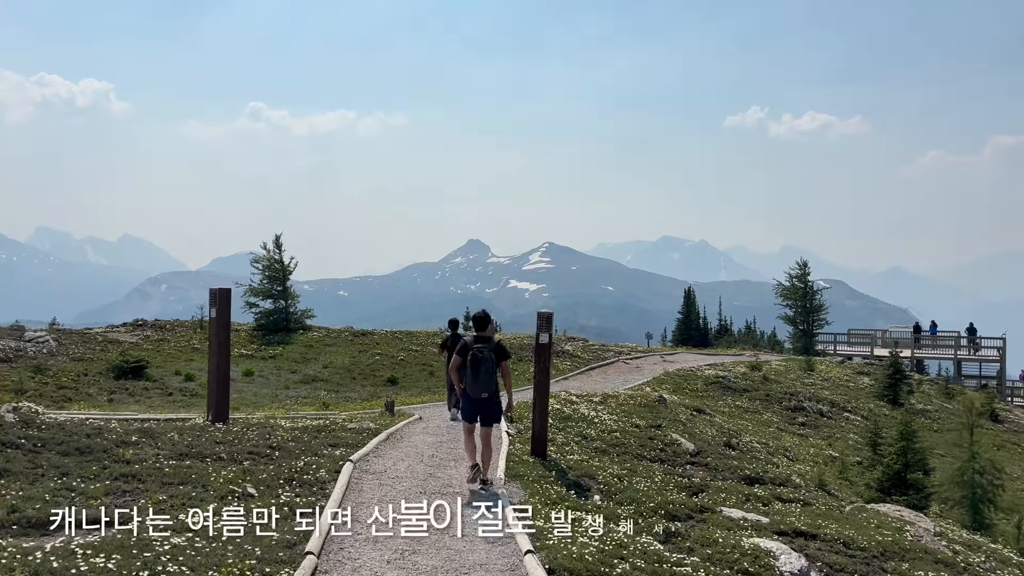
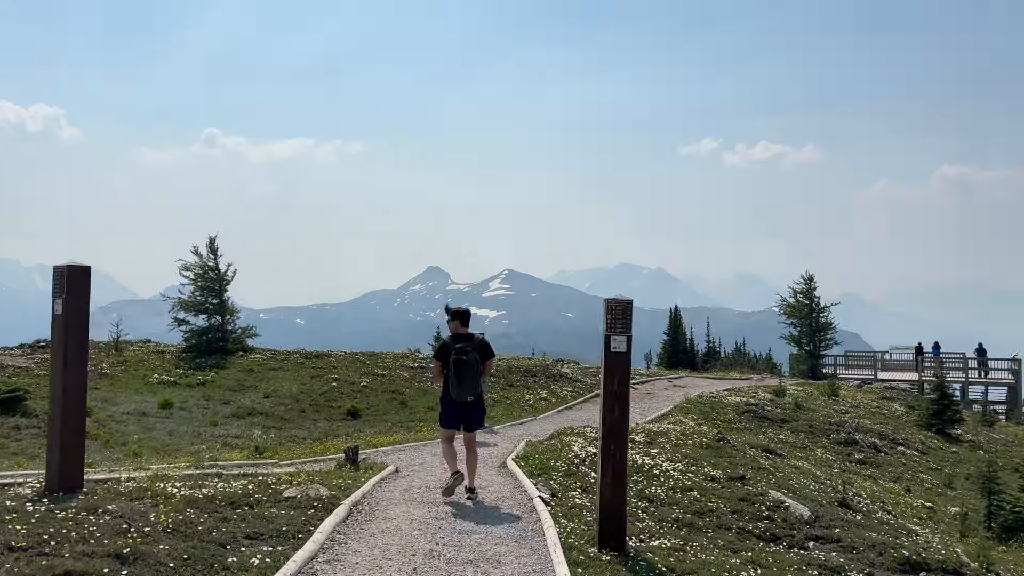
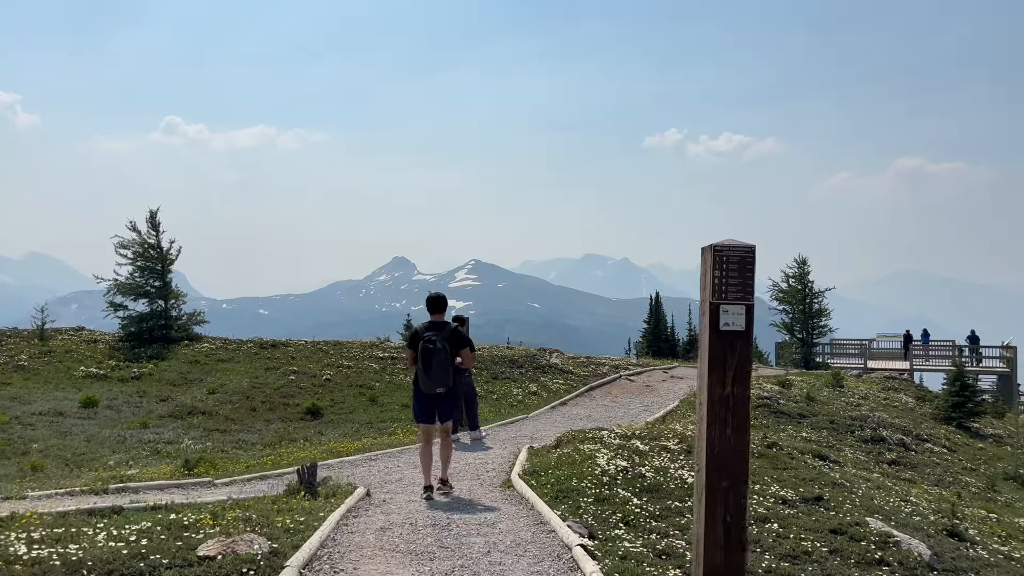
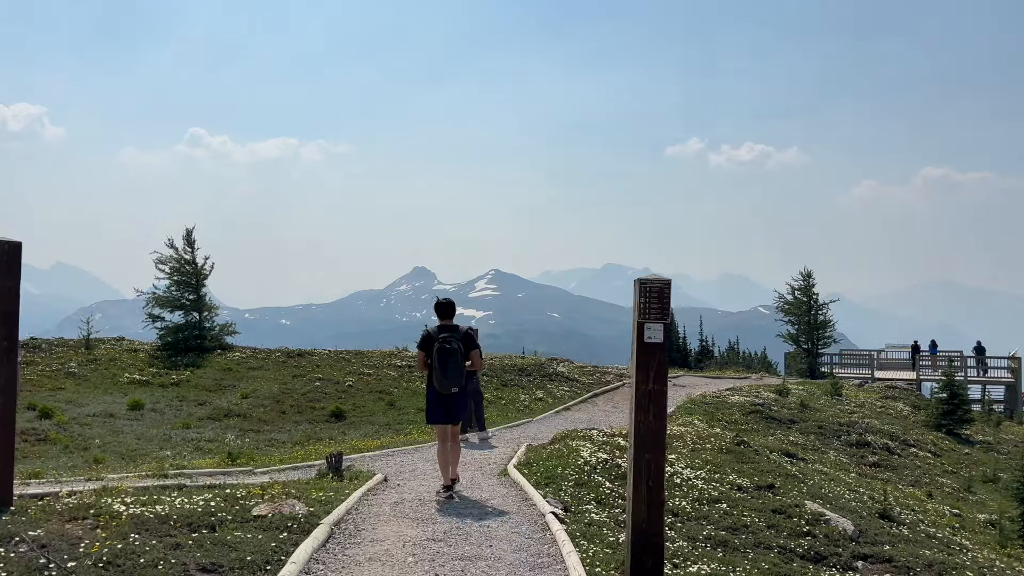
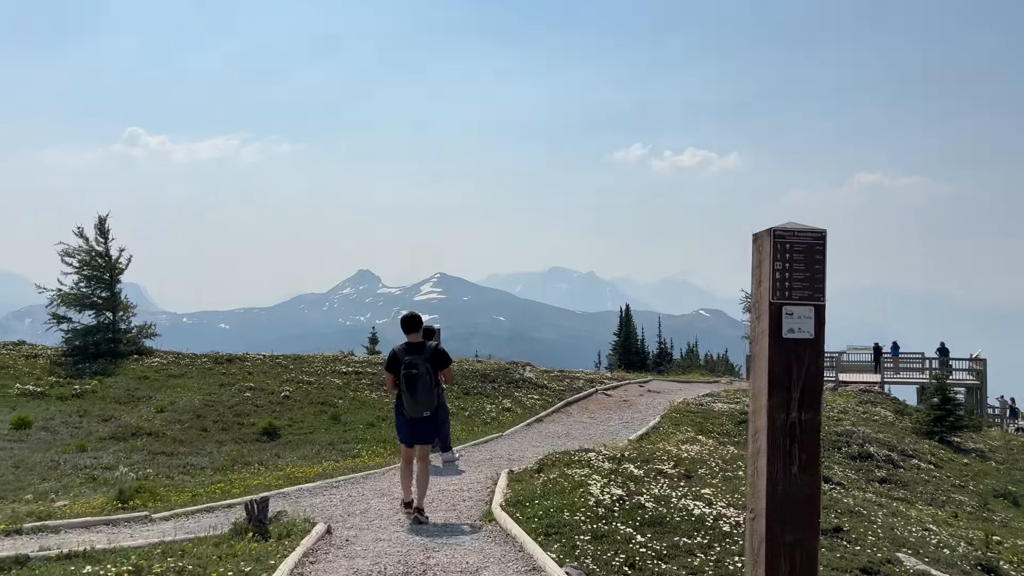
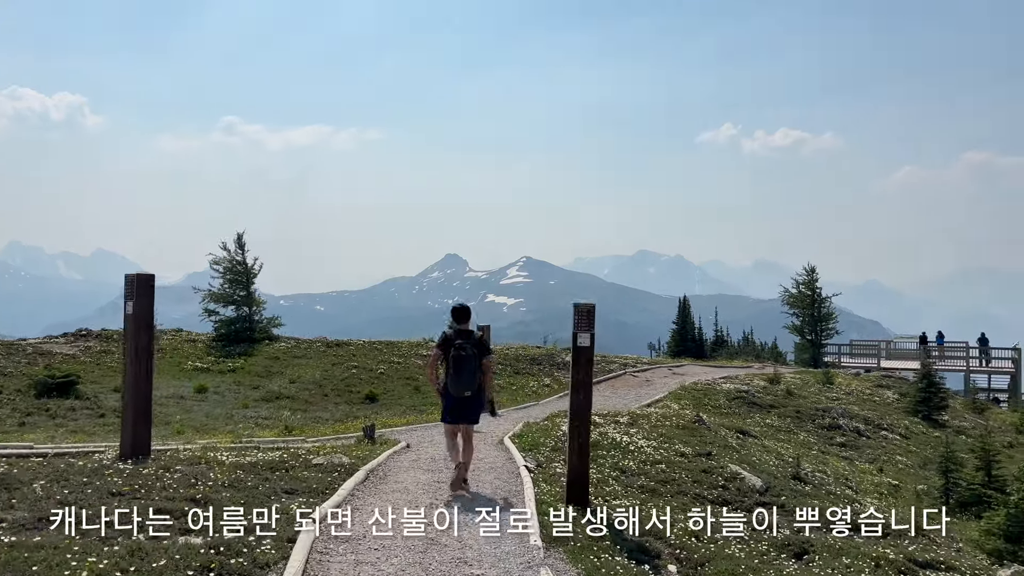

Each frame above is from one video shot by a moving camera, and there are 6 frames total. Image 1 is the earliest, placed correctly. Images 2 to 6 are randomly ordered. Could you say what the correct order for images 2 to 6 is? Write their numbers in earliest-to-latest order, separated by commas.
6, 2, 4, 3, 5
